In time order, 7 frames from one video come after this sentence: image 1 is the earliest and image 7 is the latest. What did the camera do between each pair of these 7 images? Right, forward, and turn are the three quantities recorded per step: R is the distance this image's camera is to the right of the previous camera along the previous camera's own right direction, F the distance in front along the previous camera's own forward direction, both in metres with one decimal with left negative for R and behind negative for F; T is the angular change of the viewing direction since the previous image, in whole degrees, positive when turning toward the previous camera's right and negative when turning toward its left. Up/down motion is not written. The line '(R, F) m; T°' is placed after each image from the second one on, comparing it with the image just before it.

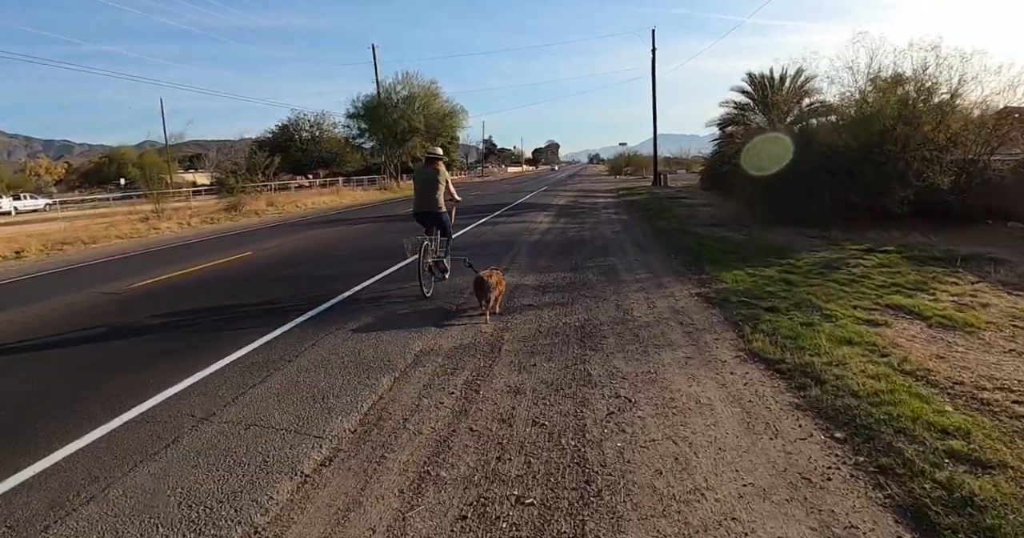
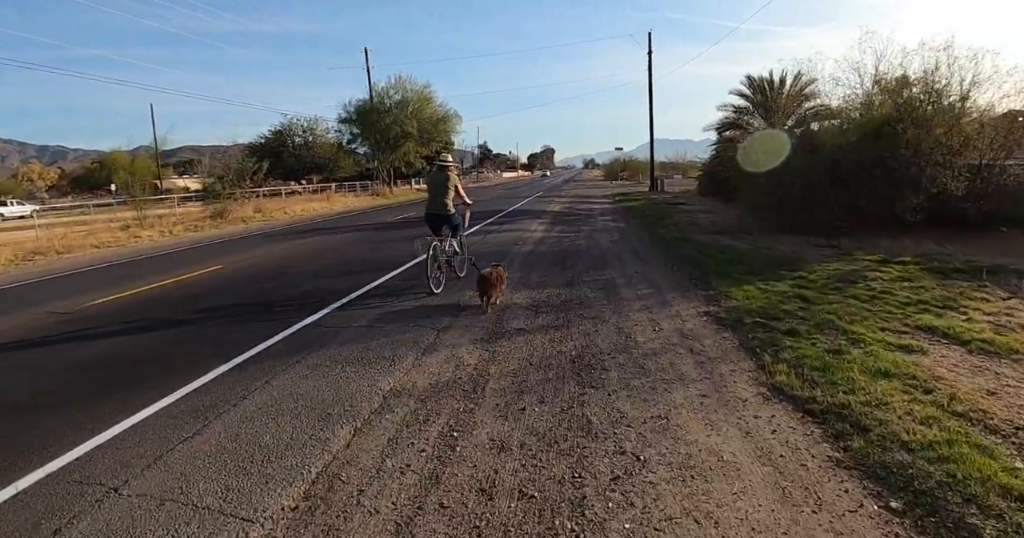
(+0.1, +0.8) m; 0°
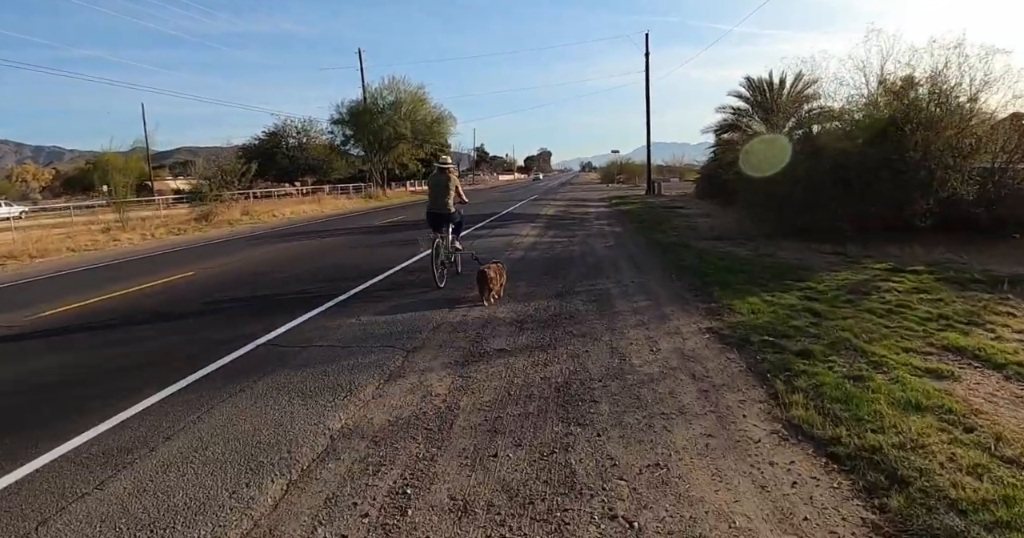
(+0.2, +0.7) m; 0°
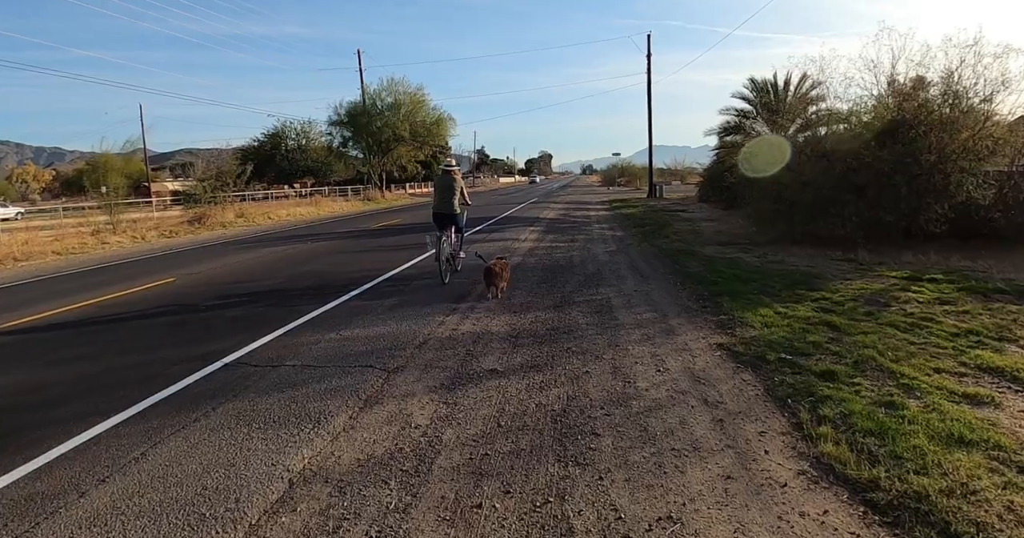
(+0.1, +0.5) m; 0°
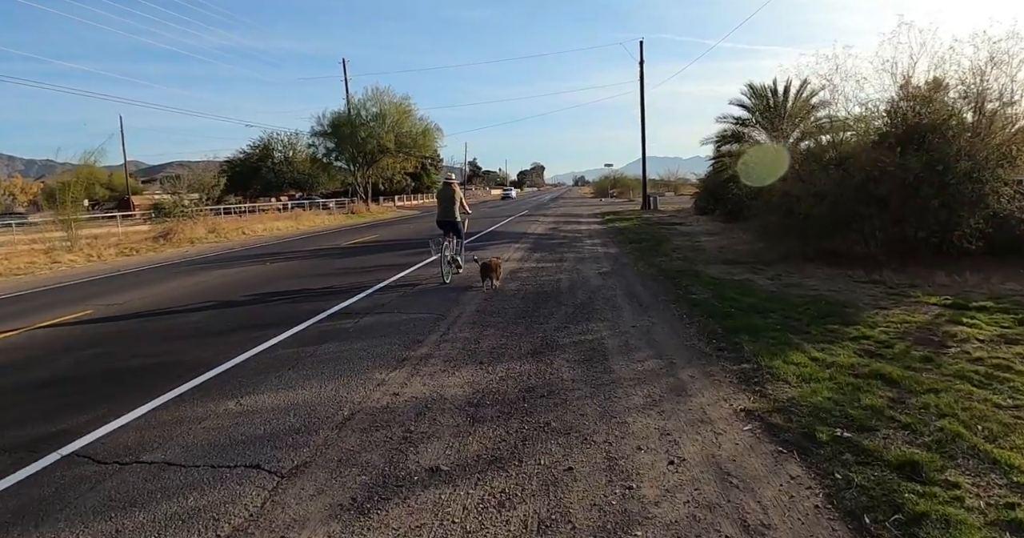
(+0.3, +1.6) m; +1°
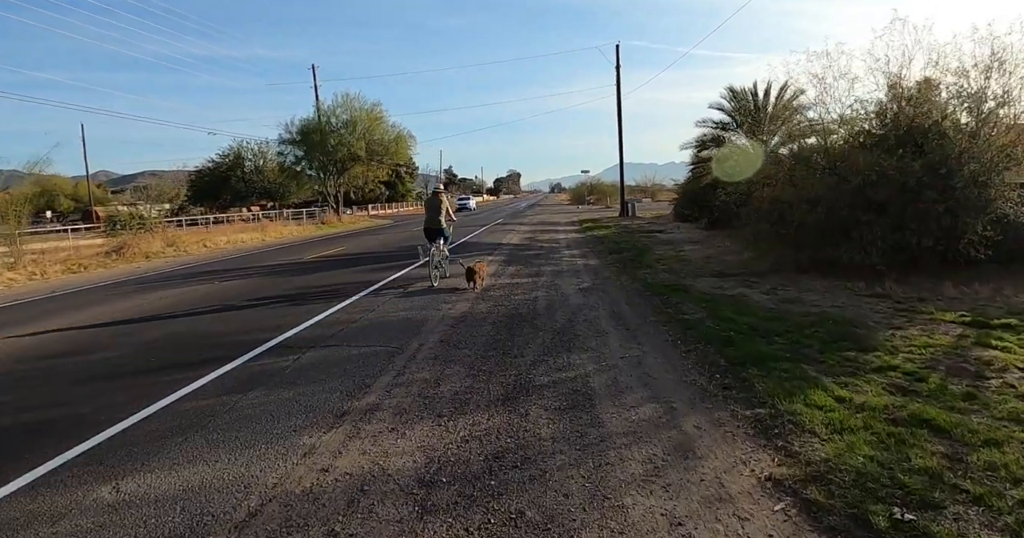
(+0.1, +1.1) m; +2°
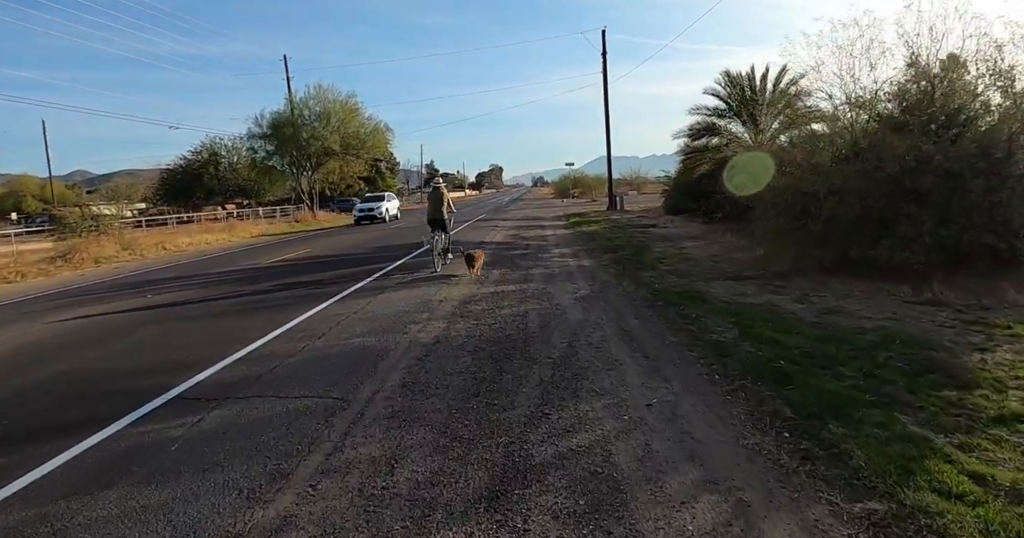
(0.0, +1.7) m; +2°
